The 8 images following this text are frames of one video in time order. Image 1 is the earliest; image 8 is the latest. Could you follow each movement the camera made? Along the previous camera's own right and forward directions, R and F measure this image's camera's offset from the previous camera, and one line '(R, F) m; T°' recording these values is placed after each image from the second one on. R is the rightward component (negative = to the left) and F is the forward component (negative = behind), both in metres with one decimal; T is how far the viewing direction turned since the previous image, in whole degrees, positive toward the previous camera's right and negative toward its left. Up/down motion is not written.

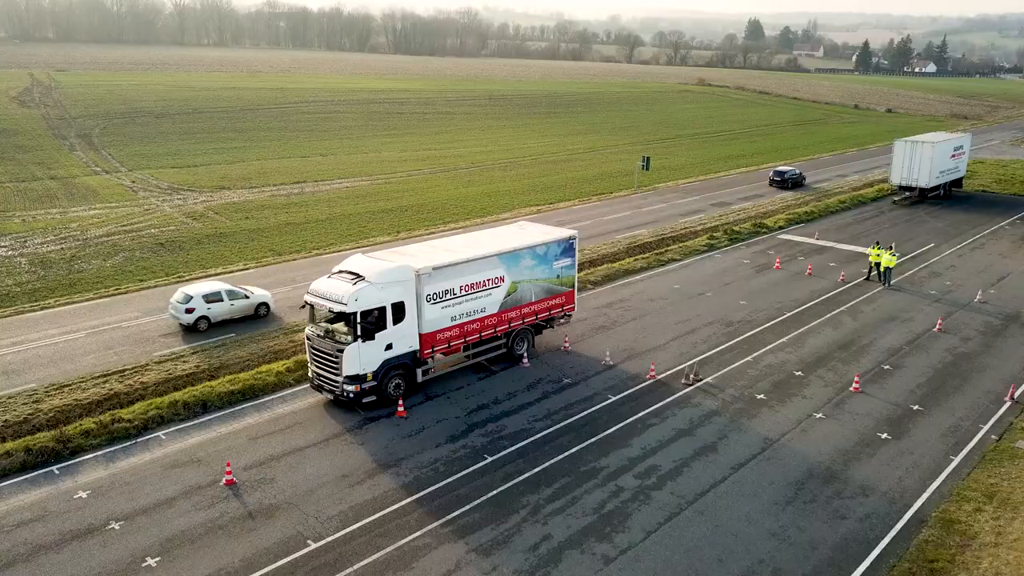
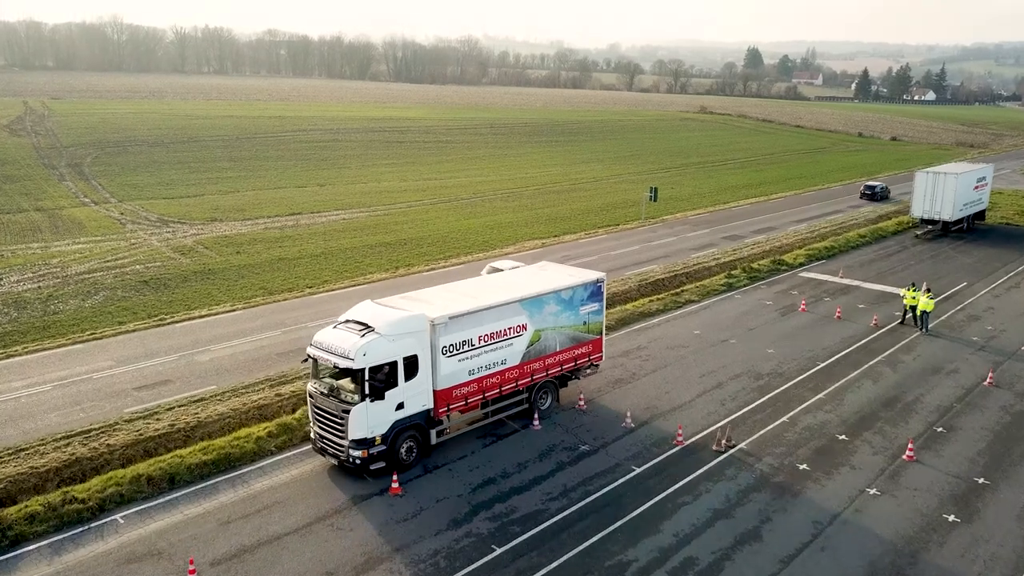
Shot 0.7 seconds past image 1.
(-0.2, +1.7) m; 0°
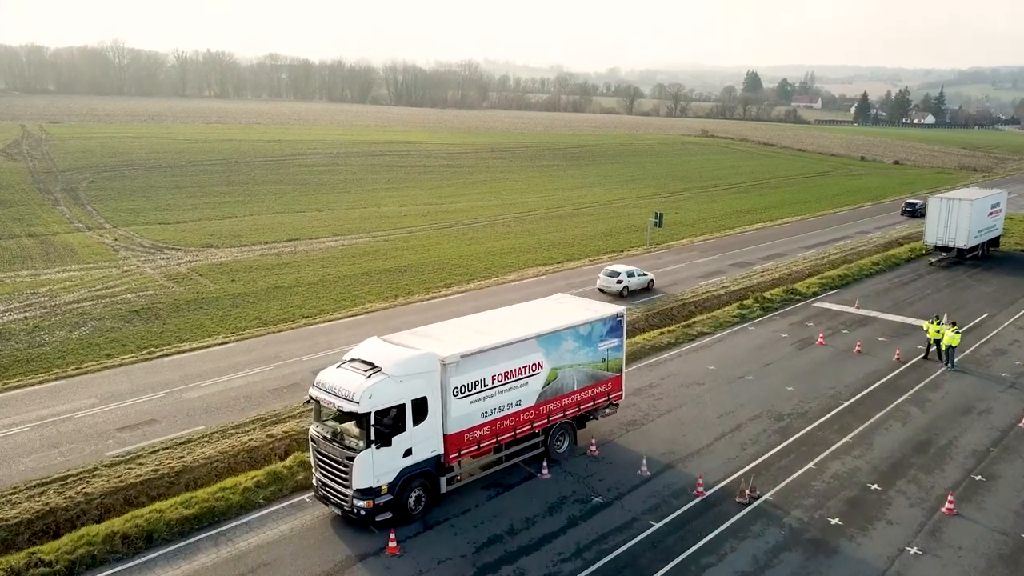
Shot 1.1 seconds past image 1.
(-0.1, +0.9) m; 0°
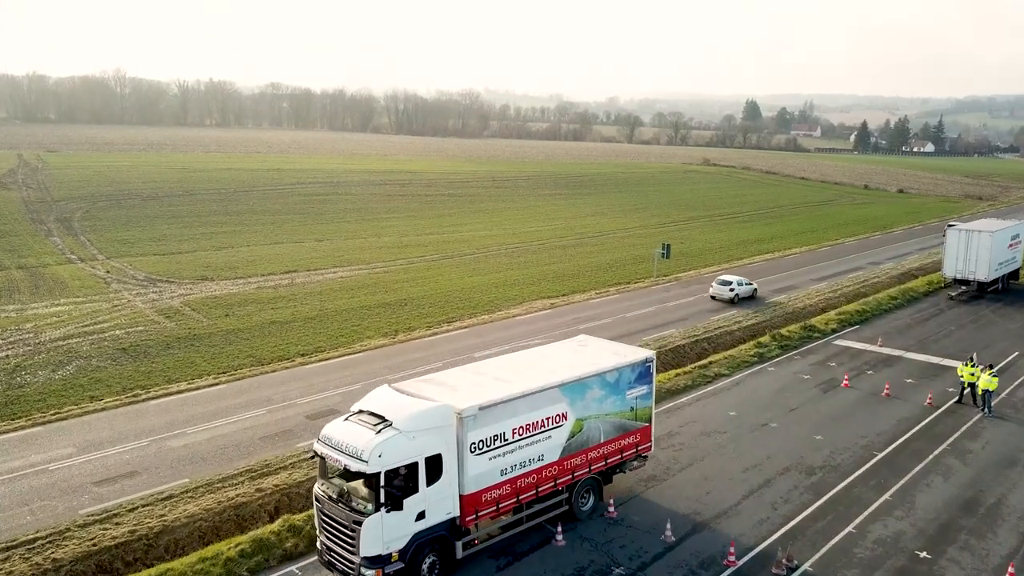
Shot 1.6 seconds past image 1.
(-0.2, +1.1) m; 0°
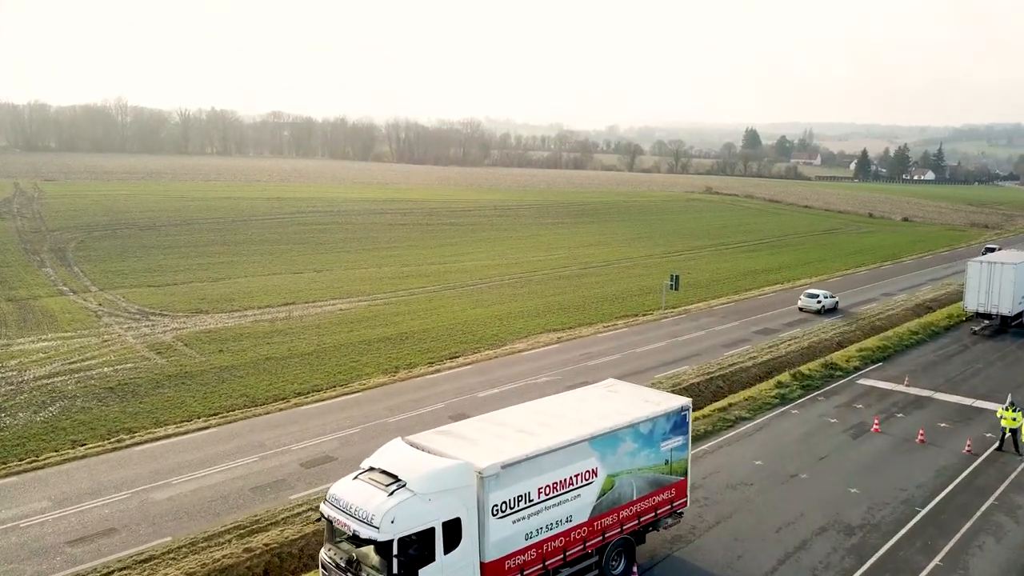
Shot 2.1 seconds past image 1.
(-0.2, +1.1) m; 0°
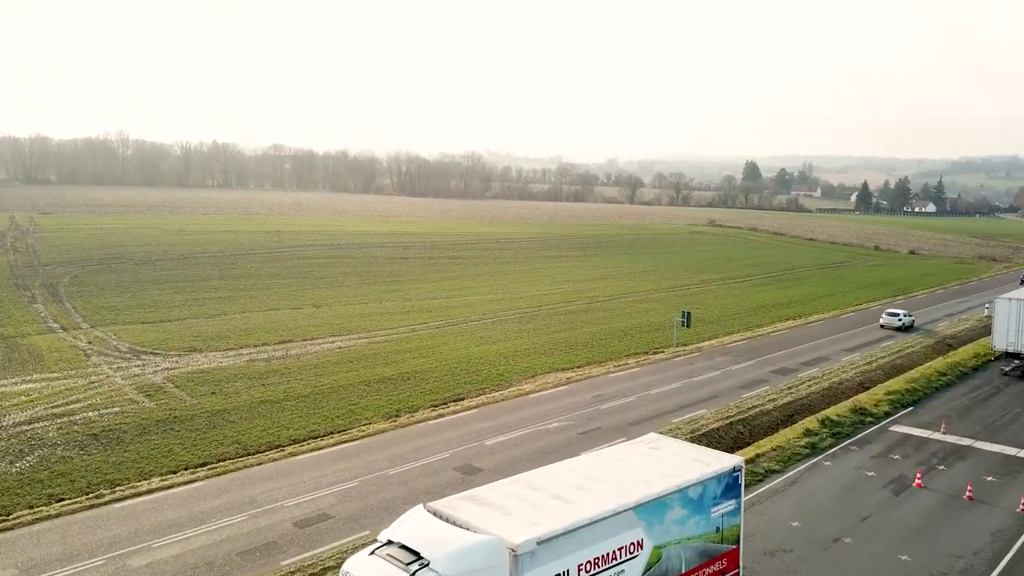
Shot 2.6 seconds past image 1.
(-0.2, +1.3) m; 0°
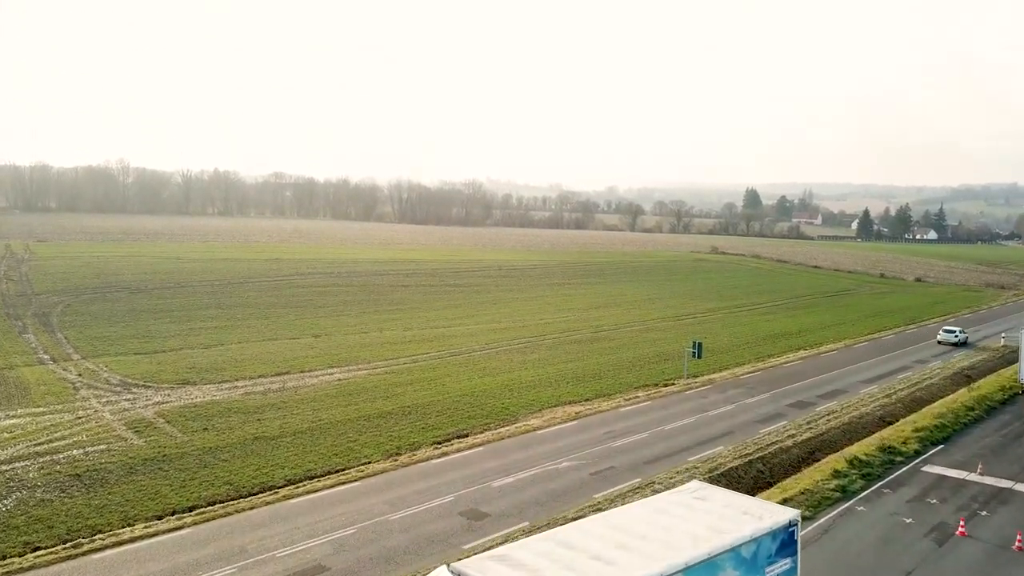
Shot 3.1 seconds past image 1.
(-0.2, +1.1) m; 0°
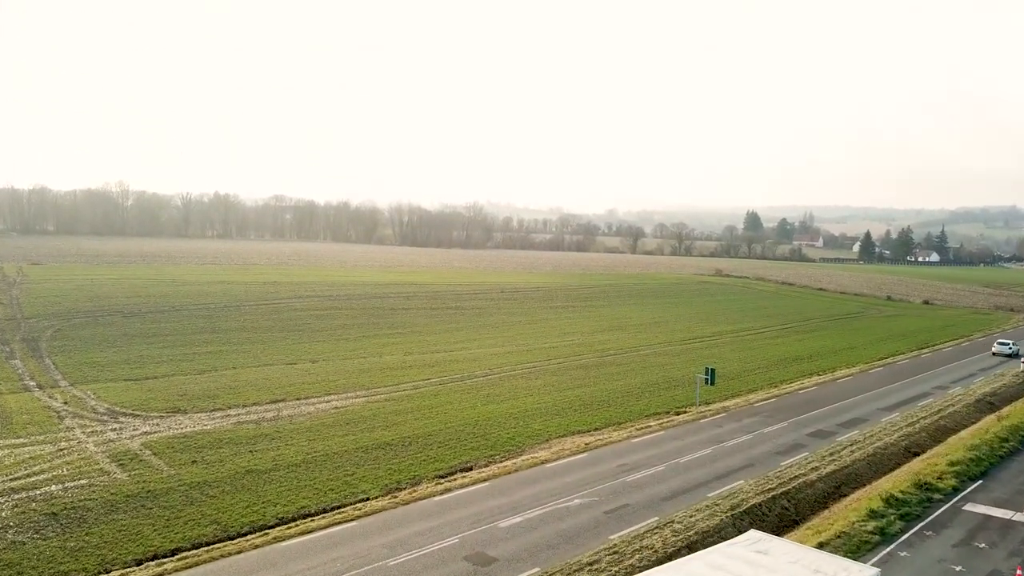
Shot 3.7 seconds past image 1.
(-0.2, +1.4) m; 0°
